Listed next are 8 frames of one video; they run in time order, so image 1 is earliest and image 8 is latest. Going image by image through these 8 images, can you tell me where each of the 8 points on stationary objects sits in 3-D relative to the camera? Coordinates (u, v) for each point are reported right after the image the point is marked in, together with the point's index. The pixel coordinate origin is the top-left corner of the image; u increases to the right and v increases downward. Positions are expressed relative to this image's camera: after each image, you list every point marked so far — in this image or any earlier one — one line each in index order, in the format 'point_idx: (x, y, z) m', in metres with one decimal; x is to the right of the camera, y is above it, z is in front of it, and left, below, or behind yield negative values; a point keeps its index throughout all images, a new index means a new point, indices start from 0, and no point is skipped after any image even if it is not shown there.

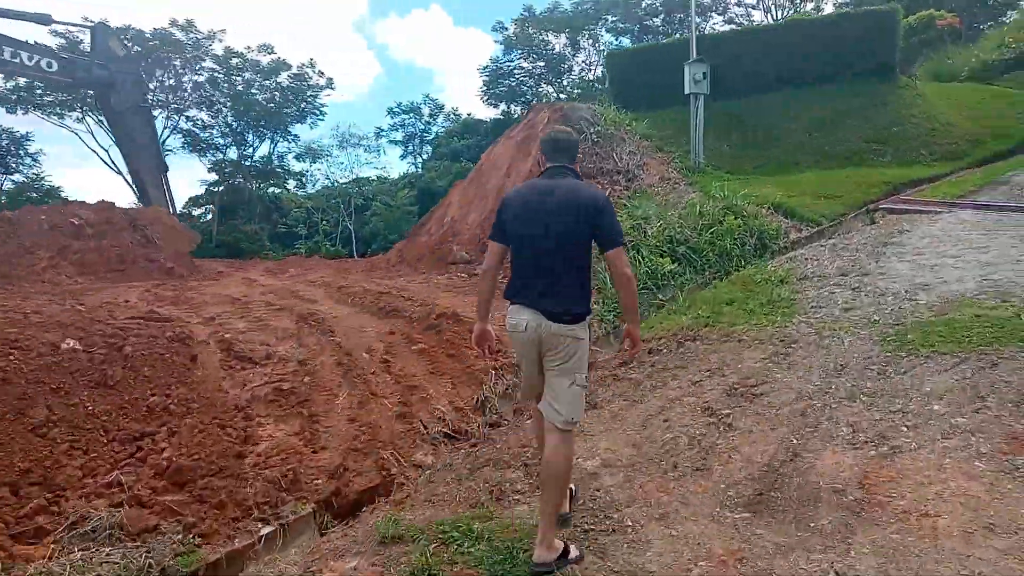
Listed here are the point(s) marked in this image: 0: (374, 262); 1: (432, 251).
0: (-2.8, +0.4, +15.8) m
1: (-1.4, +0.6, +13.6) m
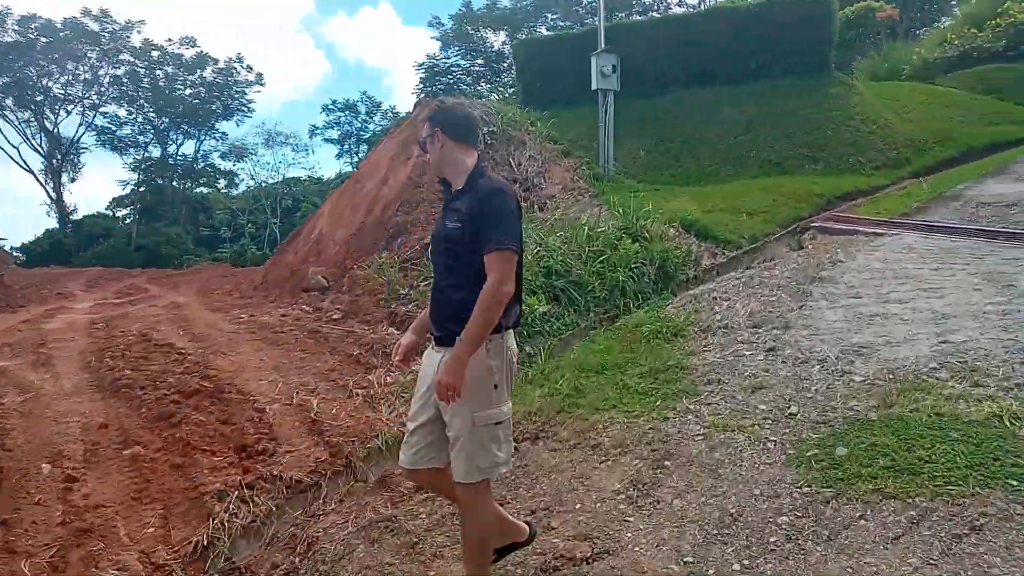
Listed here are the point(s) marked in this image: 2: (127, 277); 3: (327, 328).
0: (-4.7, 0.0, +13.5) m
1: (-3.2, +0.2, +11.3) m
2: (-8.4, +0.2, +17.1) m
3: (-1.7, -0.4, +7.3) m
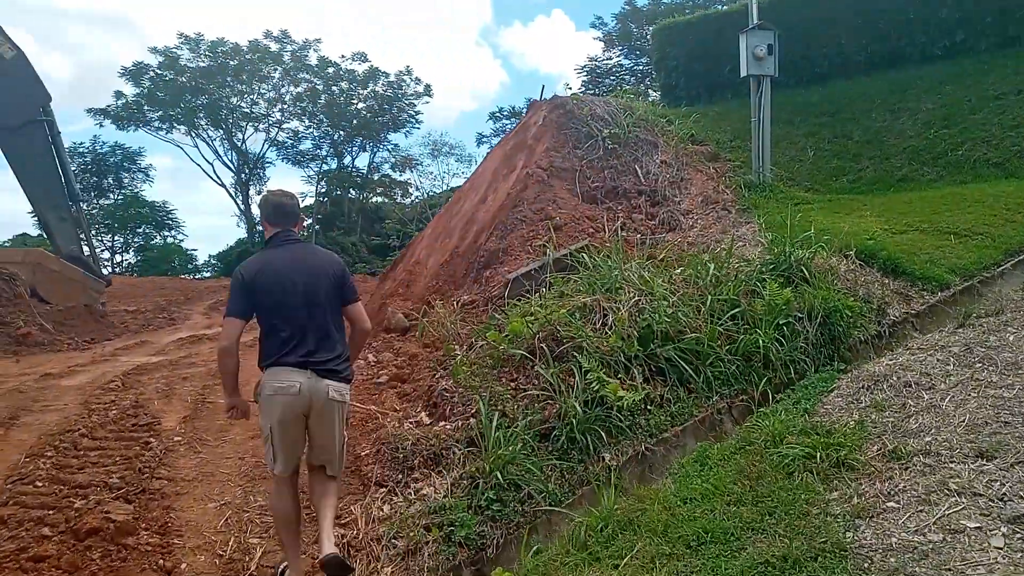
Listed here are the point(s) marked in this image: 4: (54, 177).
0: (-2.7, -0.5, +12.2) m
1: (-1.7, -0.2, +9.8) m
2: (-5.6, -0.3, +16.5) m
3: (-1.1, -0.8, +5.6) m
4: (-6.3, +1.6, +11.2) m
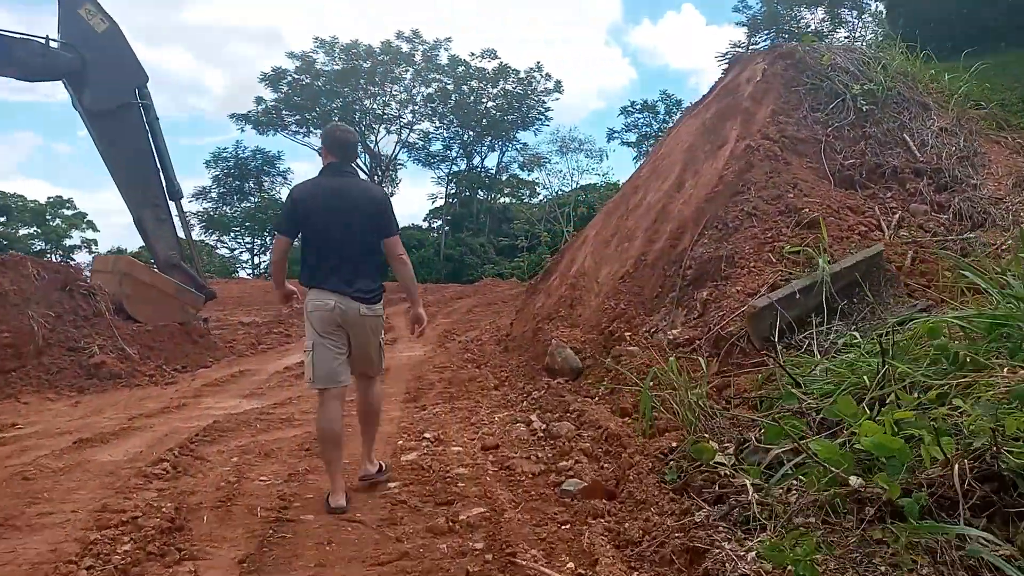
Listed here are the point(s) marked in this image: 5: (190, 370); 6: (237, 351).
0: (-0.5, -0.6, +9.9) m
1: (+0.2, -0.4, +7.3) m
2: (-2.7, -0.4, +14.6) m
3: (+0.1, -1.0, +3.0) m
4: (-4.2, +1.4, +9.4) m
5: (-3.4, -0.8, +8.4) m
6: (-3.4, -0.7, +9.6) m
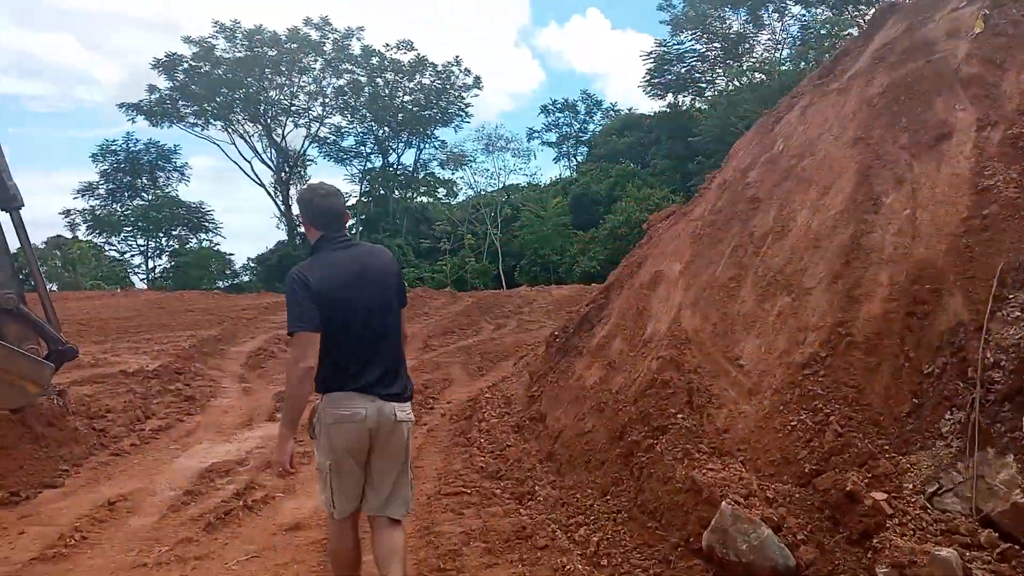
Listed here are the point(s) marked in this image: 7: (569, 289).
0: (-0.4, -1.1, +6.8) m
1: (+0.6, -0.9, +4.3) m
2: (-3.1, -0.9, +11.2) m
3: (+1.0, -1.5, +0.1) m
4: (-4.0, +0.9, +5.9) m
5: (-3.1, -1.3, +5.0) m
6: (-3.2, -1.2, +6.3) m
7: (+1.2, 0.0, +18.3) m
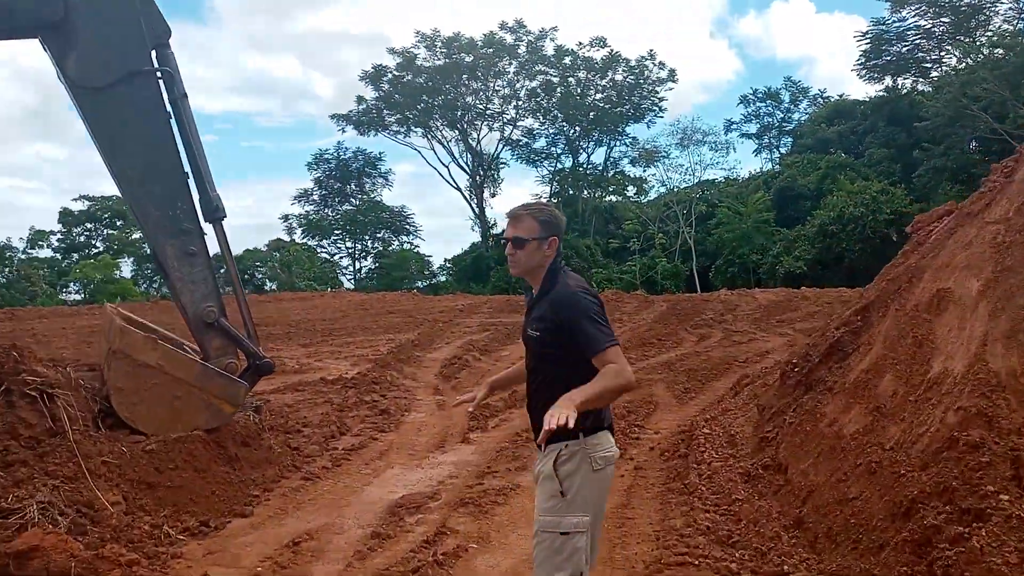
0: (+1.2, -1.2, +5.9) m
1: (+1.6, -1.0, +3.3) m
2: (-0.3, -1.0, +10.8) m
3: (+1.0, -1.6, -1.0) m
4: (-2.5, +0.8, +5.9) m
5: (-1.8, -1.4, +4.8) m
6: (-1.6, -1.3, +6.0) m
7: (+5.4, -0.1, +16.7) m
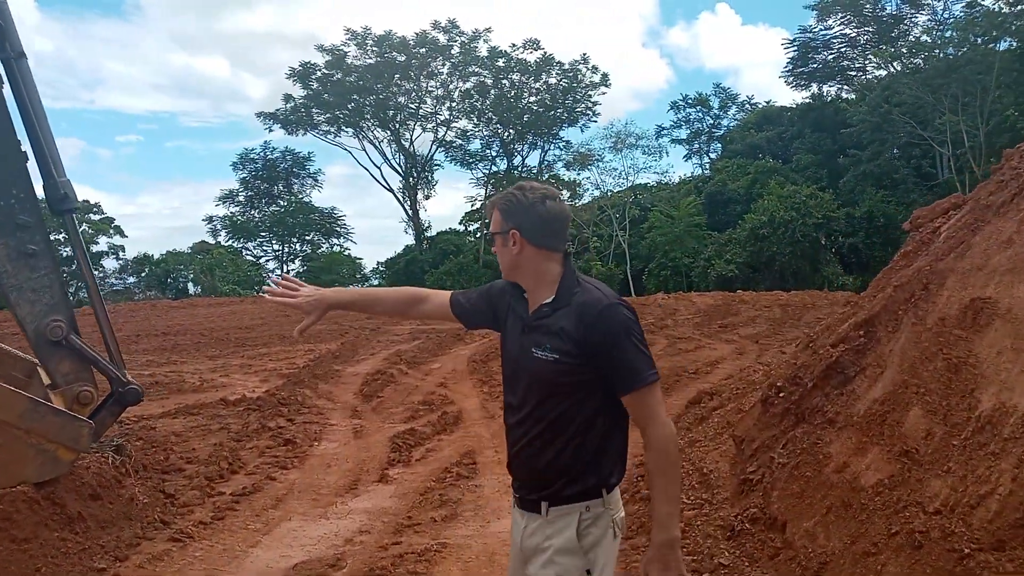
0: (+0.8, -1.3, +4.9) m
1: (+1.4, -1.0, +2.3) m
2: (-1.2, -1.1, +9.7) m
3: (+1.1, -1.6, -1.9) m
4: (-2.9, +0.8, +4.6) m
5: (-2.1, -1.5, +3.5) m
6: (-2.1, -1.4, +4.8) m
7: (+4.1, -0.2, +16.0) m
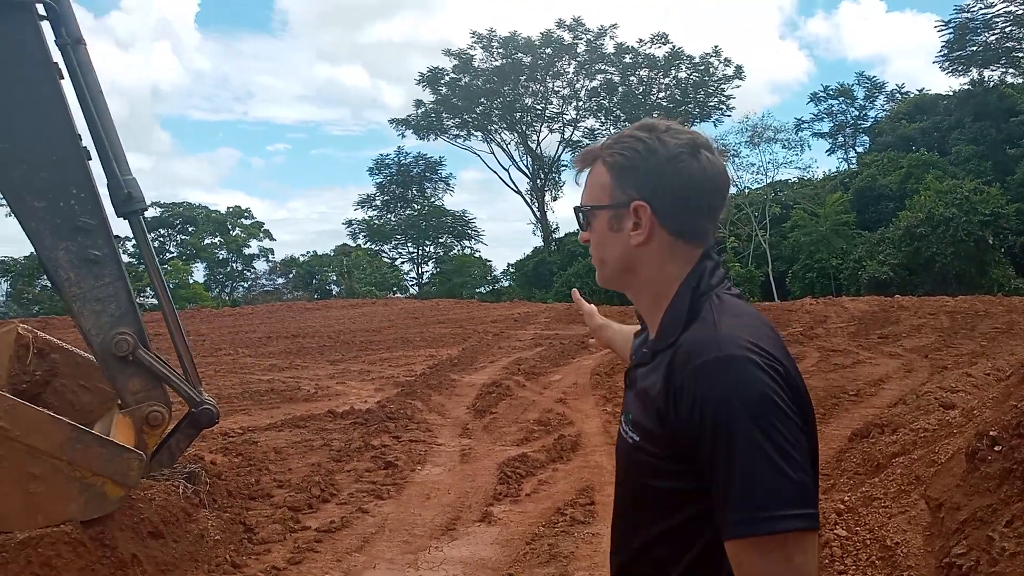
0: (+1.4, -1.3, +3.9) m
1: (+1.6, -1.1, +1.2) m
2: (+0.2, -1.1, +8.9) m
3: (+0.6, -1.7, -2.9) m
4: (-2.3, +0.7, +4.2) m
5: (-1.7, -1.5, +3.0) m
6: (-1.5, -1.4, +4.2) m
7: (+6.5, -0.3, +14.3) m
